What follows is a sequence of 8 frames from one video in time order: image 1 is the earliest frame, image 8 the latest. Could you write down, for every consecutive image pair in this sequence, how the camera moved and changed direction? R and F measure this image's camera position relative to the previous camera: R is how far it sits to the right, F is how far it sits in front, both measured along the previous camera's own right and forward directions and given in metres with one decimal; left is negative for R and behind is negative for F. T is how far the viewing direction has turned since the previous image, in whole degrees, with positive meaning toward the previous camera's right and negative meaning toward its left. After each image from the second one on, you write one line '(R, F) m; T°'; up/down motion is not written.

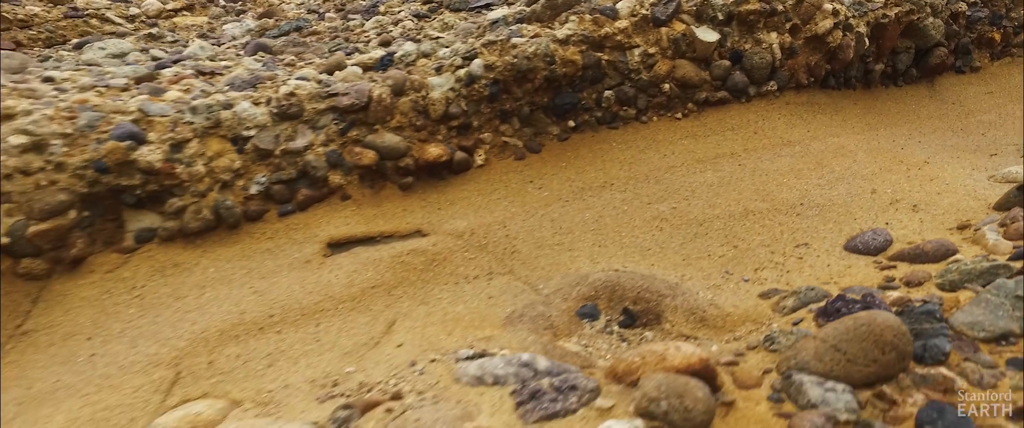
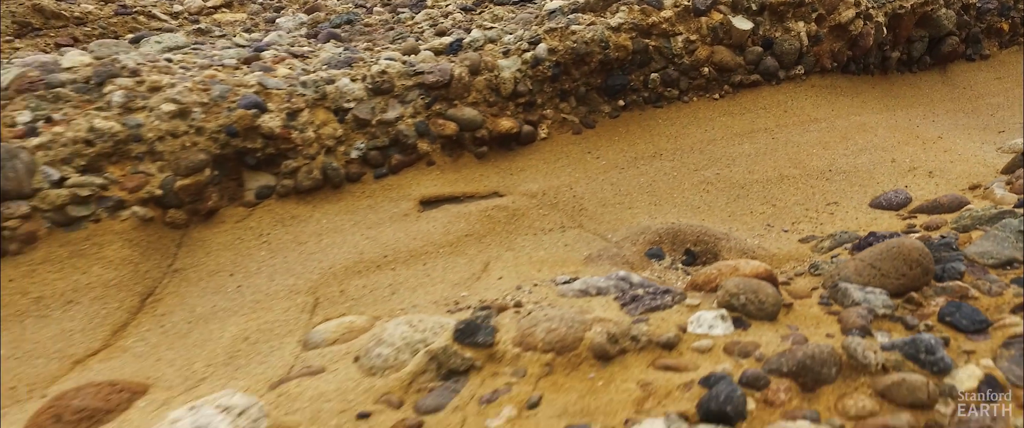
(-0.2, -0.3) m; 0°
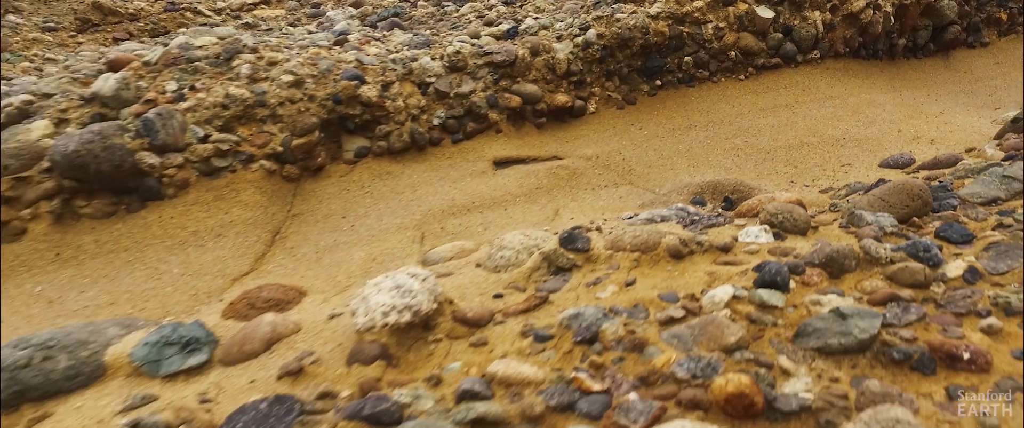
(-0.2, -0.3) m; 0°
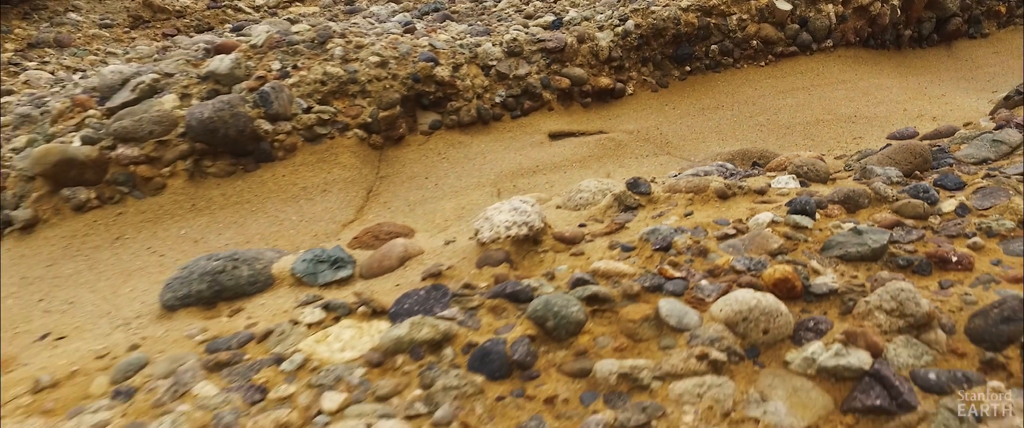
(-0.2, -0.3) m; 0°
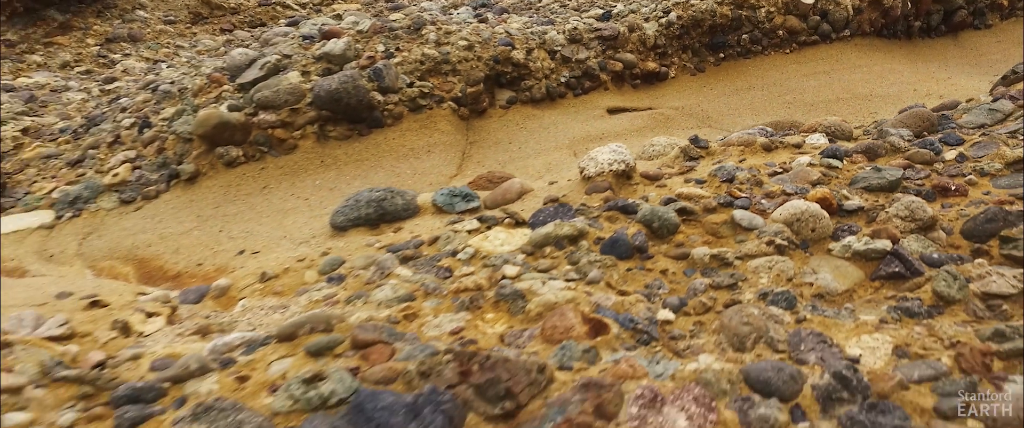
(-0.3, -0.4) m; 0°
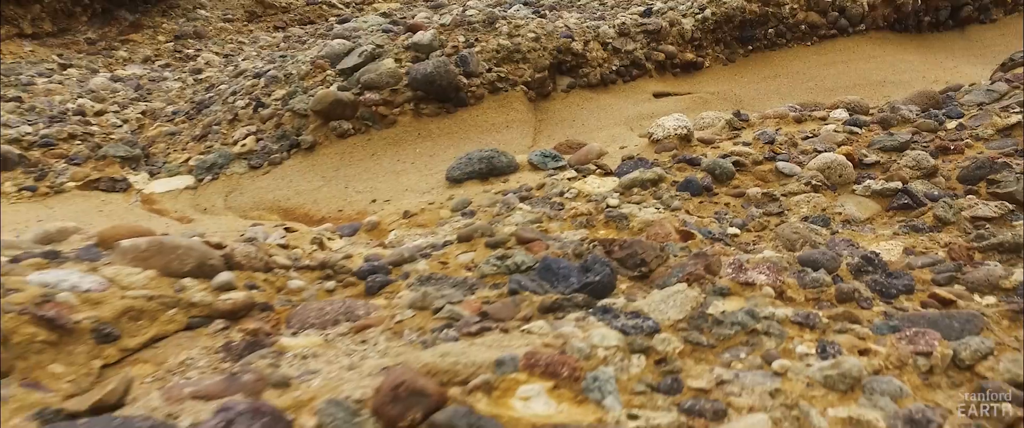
(-0.3, -0.5) m; -1°
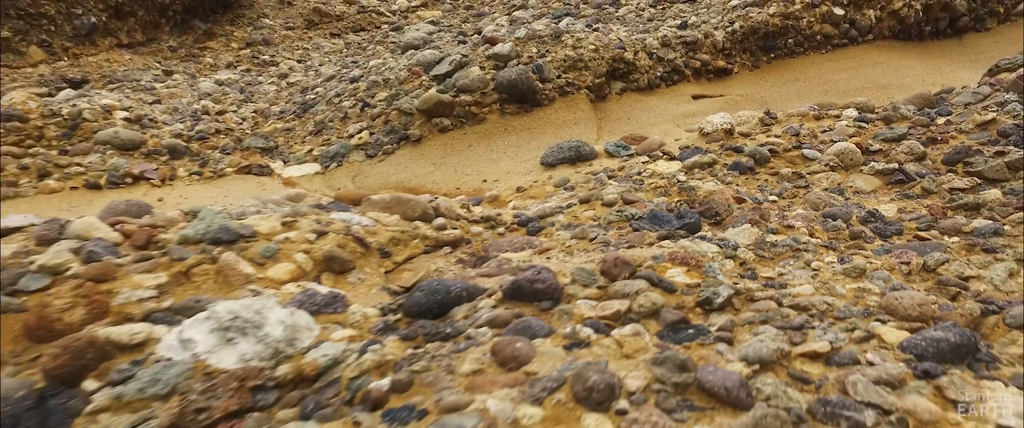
(-0.3, -0.7) m; -1°
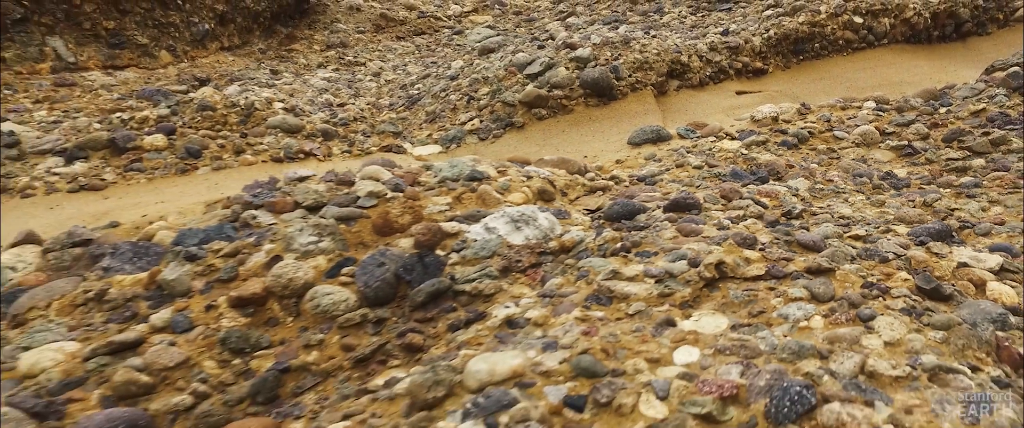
(-0.5, -0.9) m; -1°
